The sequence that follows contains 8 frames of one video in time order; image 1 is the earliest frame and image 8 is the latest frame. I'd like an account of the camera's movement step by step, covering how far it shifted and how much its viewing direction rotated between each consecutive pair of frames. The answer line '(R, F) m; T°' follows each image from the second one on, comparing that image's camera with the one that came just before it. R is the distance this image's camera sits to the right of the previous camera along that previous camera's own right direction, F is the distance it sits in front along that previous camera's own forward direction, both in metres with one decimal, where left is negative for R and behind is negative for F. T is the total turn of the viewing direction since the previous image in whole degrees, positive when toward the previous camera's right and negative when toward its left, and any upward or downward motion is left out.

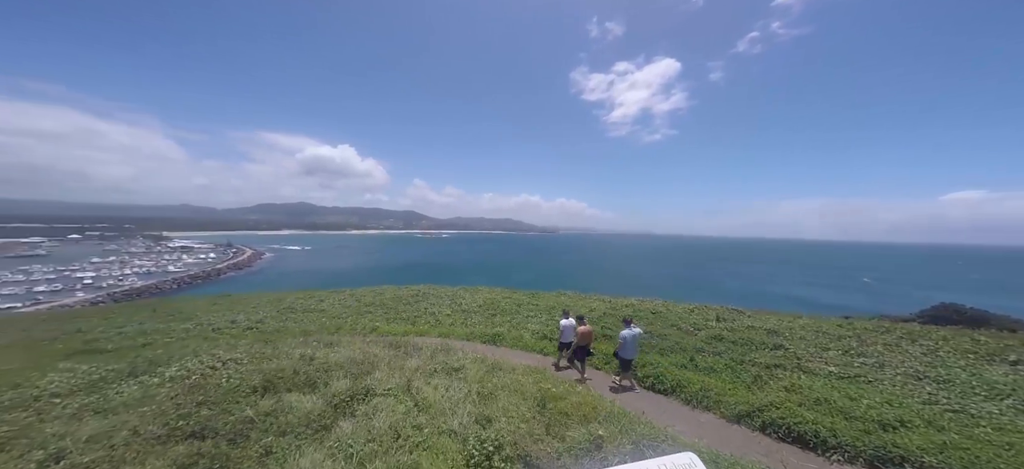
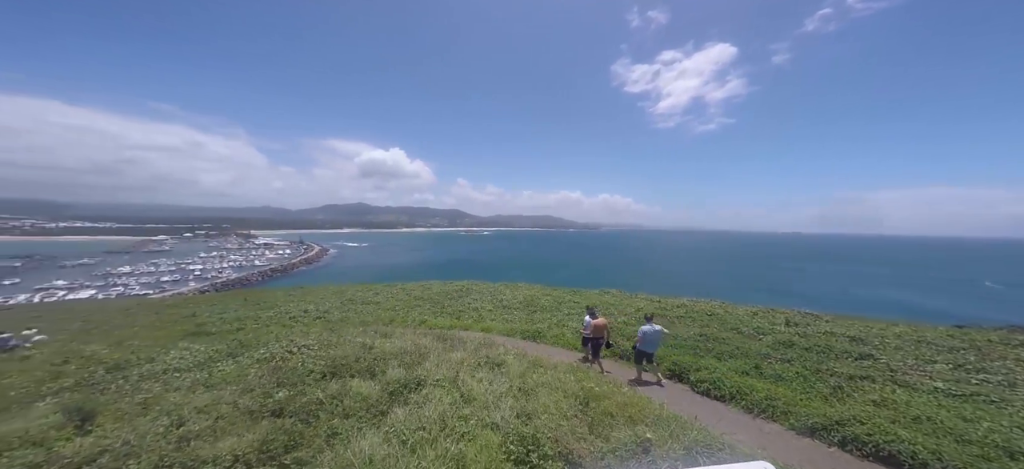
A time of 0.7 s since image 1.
(+0.4, -0.2) m; -8°
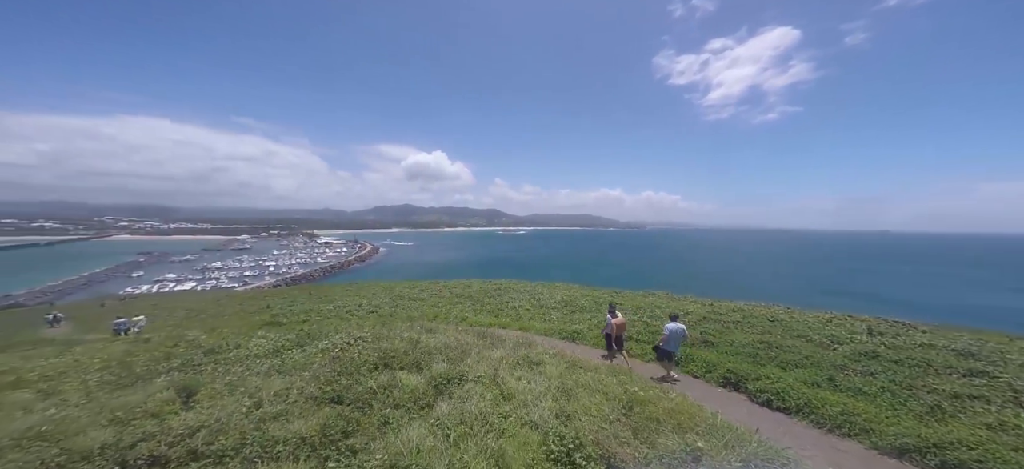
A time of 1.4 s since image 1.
(+0.5, 0.0) m; -8°
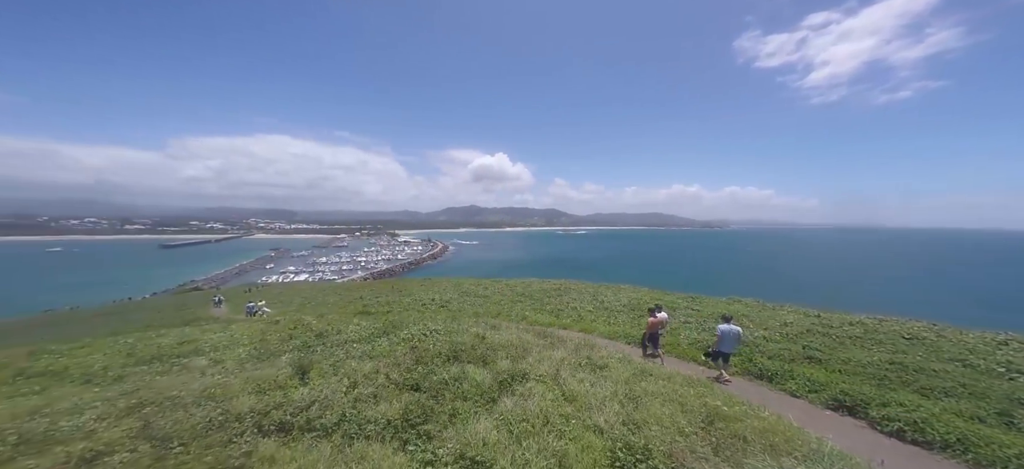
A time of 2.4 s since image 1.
(+0.8, 0.0) m; -12°
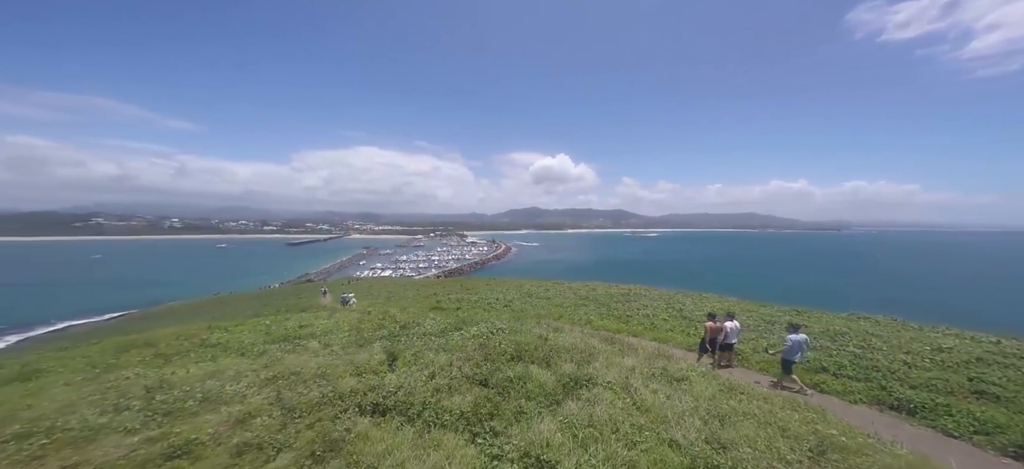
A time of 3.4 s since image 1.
(+0.6, 0.0) m; -12°
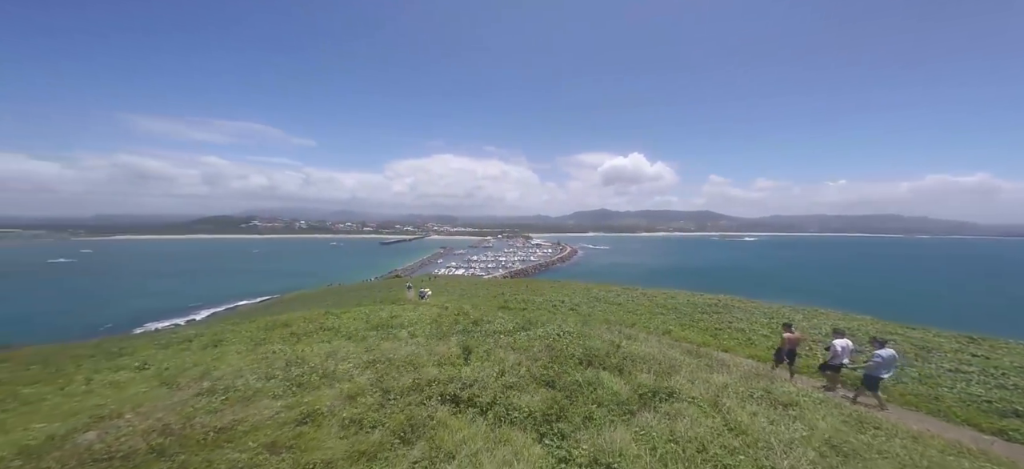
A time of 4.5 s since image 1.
(+0.4, +0.2) m; -12°
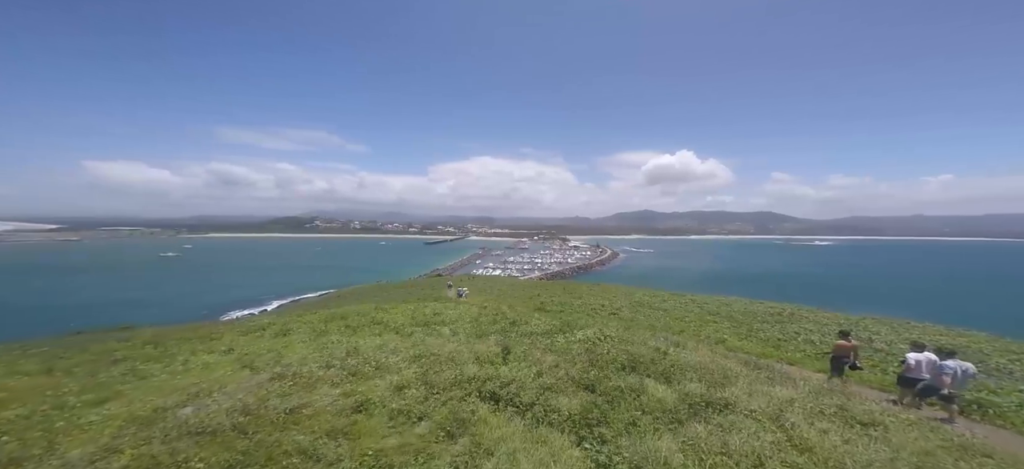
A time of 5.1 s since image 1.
(+0.1, +0.1) m; -6°
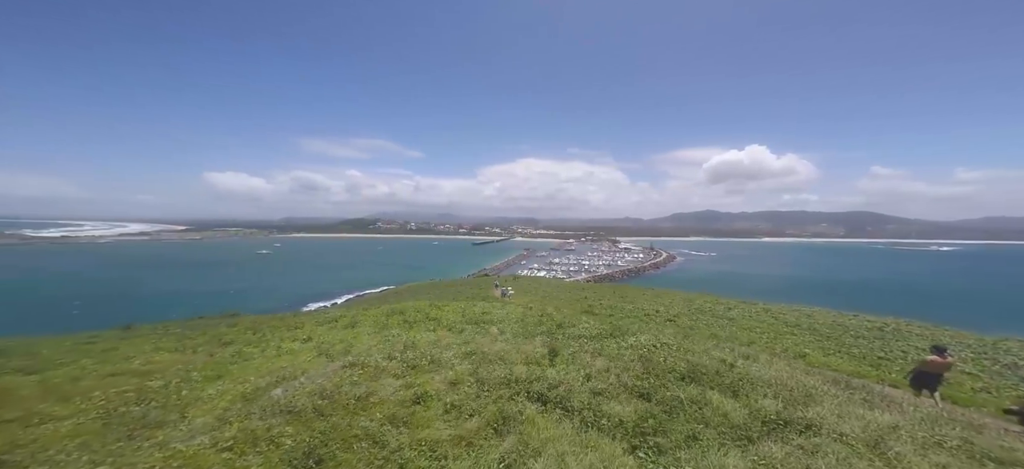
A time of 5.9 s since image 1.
(+0.1, +0.2) m; -8°
